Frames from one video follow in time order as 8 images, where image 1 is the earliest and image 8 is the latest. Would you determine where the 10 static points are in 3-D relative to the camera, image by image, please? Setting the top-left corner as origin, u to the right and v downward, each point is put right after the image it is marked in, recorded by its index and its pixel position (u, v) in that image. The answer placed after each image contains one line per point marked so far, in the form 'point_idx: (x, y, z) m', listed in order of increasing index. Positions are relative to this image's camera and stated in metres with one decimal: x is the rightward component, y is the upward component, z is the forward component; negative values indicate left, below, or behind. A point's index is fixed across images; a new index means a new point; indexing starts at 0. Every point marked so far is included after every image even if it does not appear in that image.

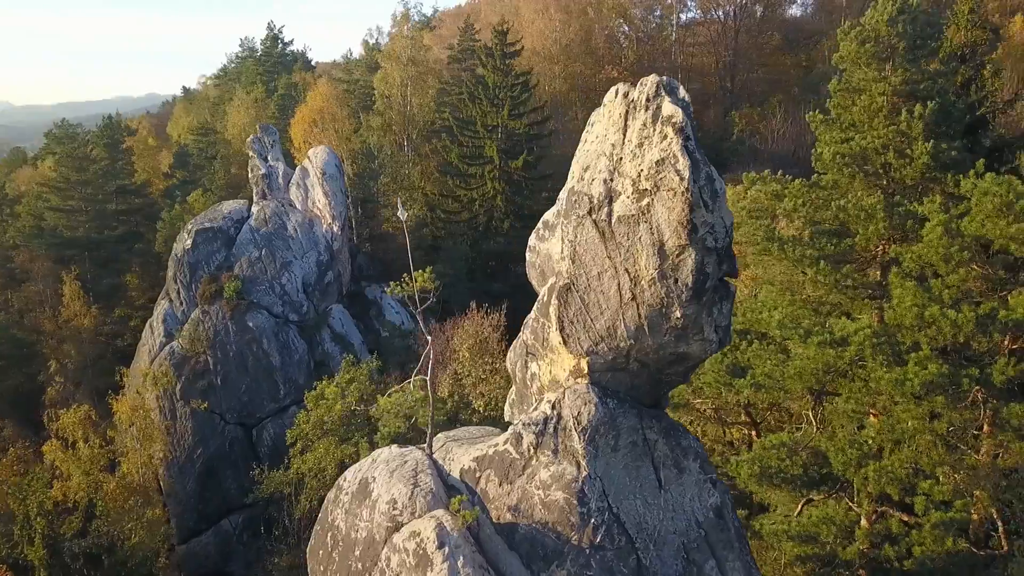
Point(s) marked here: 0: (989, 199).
0: (+7.1, +1.3, +11.8) m
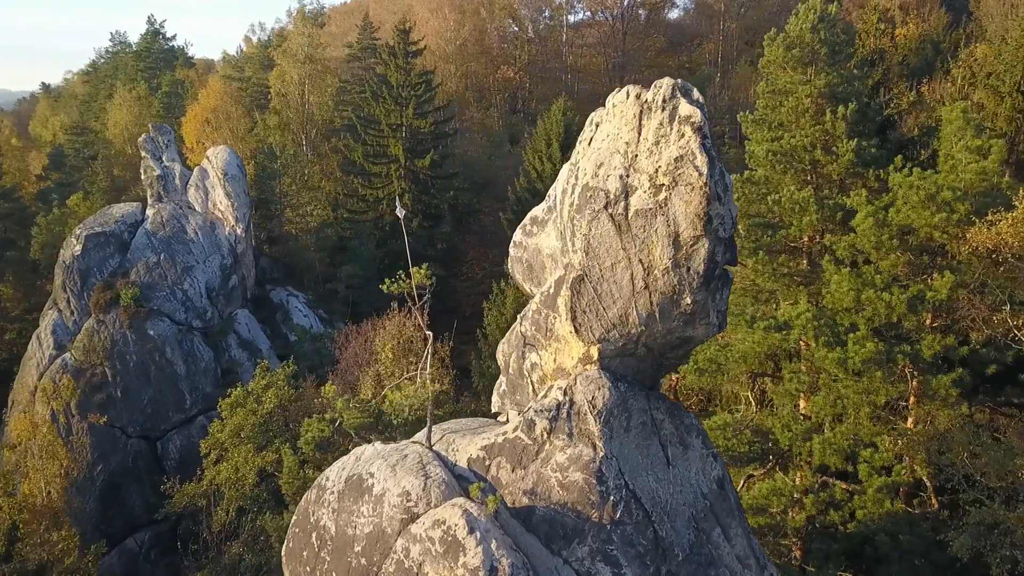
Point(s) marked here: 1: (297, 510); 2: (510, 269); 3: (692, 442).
0: (+6.6, +1.6, +13.0) m
1: (-3.1, -3.1, +11.4) m
2: (0.0, +0.2, +10.4) m
3: (+2.0, -1.6, +8.6) m
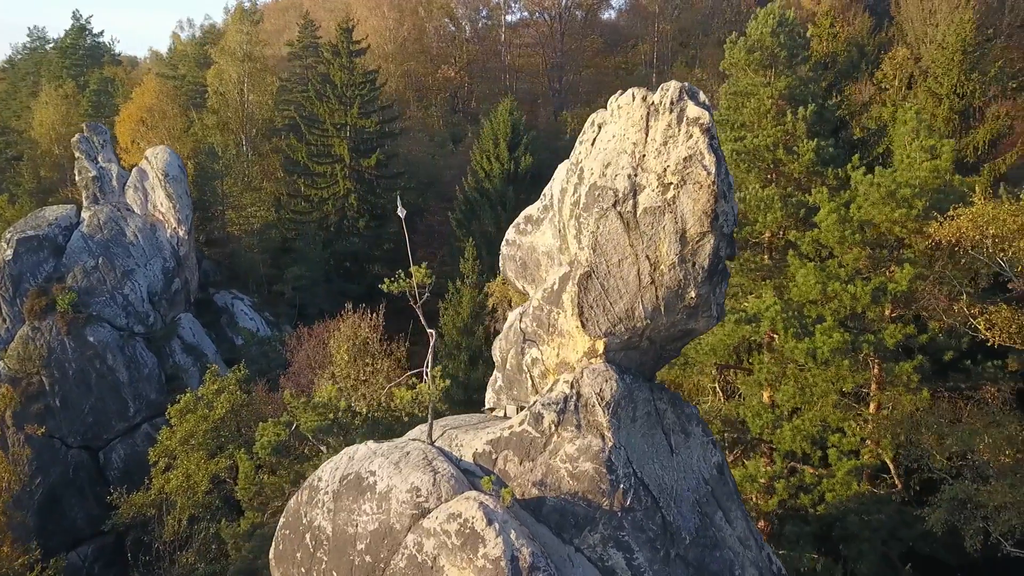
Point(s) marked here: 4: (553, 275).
0: (+6.2, +1.7, +13.7) m
1: (-3.2, -3.1, +11.3) m
2: (-0.2, +0.3, +10.6) m
3: (+2.1, -1.6, +8.9) m
4: (+0.5, +0.2, +9.5) m
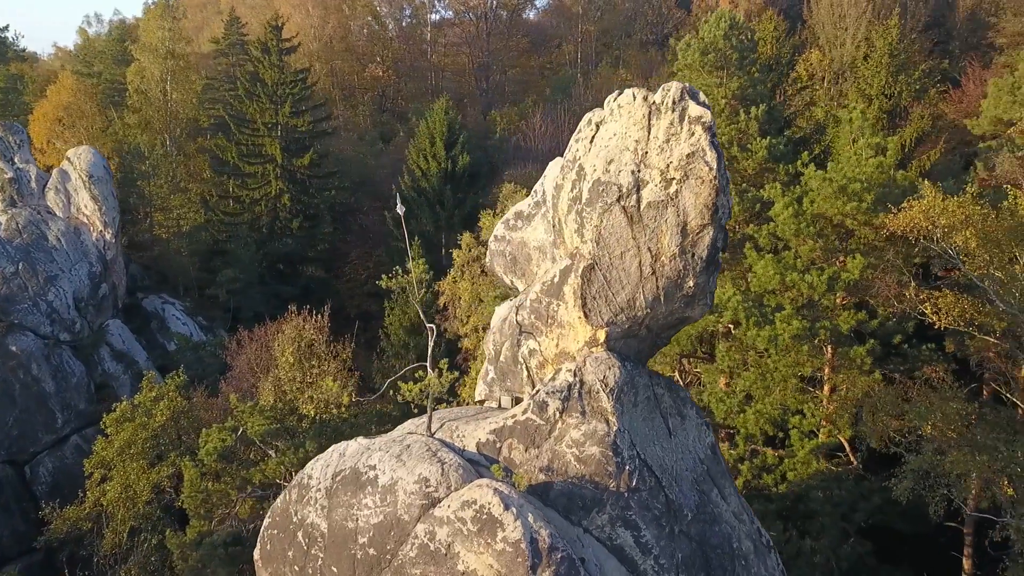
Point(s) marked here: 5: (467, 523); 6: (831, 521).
0: (+5.7, +1.9, +14.6) m
1: (-3.4, -3.1, +11.3) m
2: (-0.3, +0.3, +10.9) m
3: (+2.1, -1.5, +9.4) m
4: (+0.4, +0.2, +9.8) m
5: (-0.5, -2.4, +8.2) m
6: (+5.4, -4.0, +13.7) m
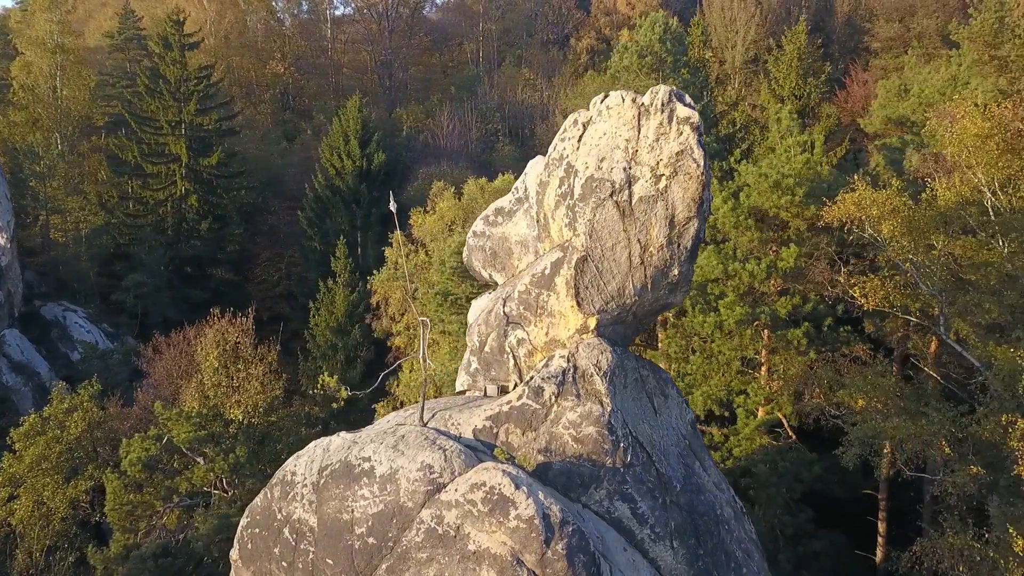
0: (+4.8, +2.1, +15.7) m
1: (-3.7, -3.1, +11.3) m
2: (-0.6, +0.4, +11.3) m
3: (+2.0, -1.3, +10.1) m
4: (+0.2, +0.3, +10.3) m
5: (-0.4, -2.3, +8.6) m
6: (+4.8, -3.7, +14.8) m
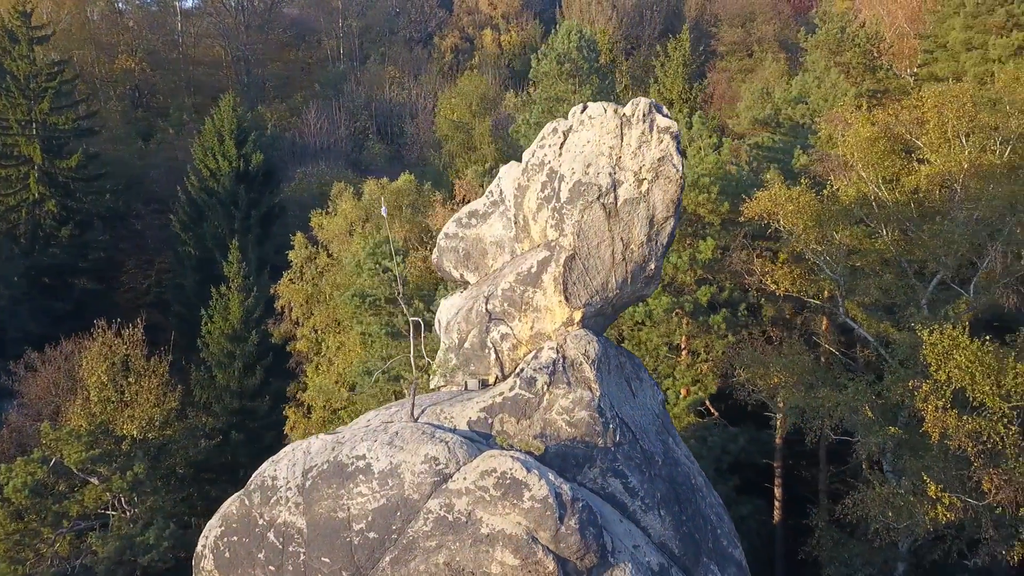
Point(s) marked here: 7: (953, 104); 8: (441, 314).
0: (+3.5, +2.3, +17.0) m
1: (-3.9, -3.2, +11.3) m
2: (-1.1, +0.4, +11.7) m
3: (+1.8, -1.2, +11.1) m
4: (-0.1, +0.4, +11.0) m
5: (-0.3, -2.3, +9.1) m
6: (+3.8, -3.5, +16.1) m
7: (+8.3, +3.5, +15.1) m
8: (-1.0, -0.4, +11.8) m
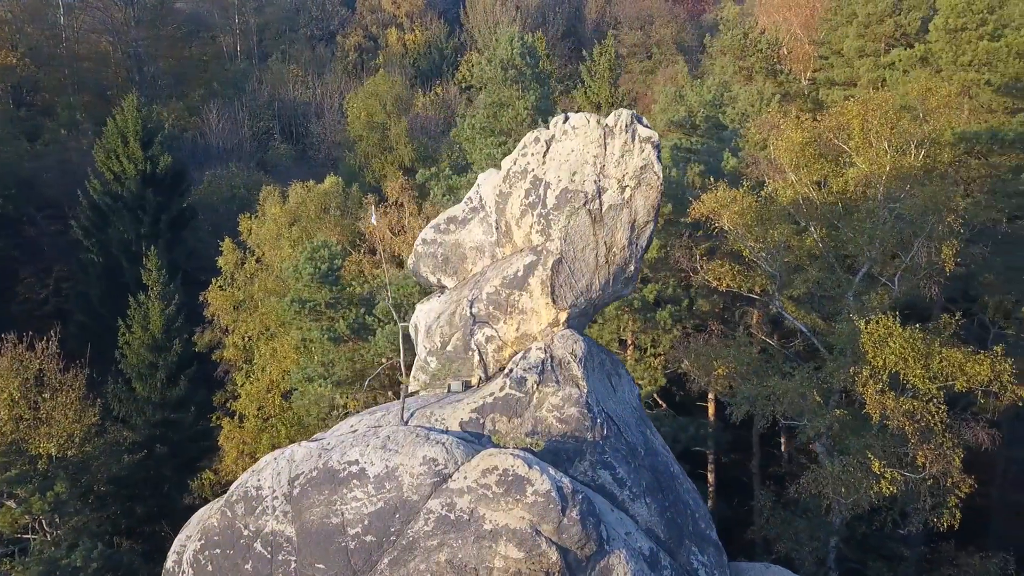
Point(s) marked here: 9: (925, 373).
0: (+2.4, +2.3, +17.7) m
1: (-4.1, -3.3, +11.2) m
2: (-1.4, +0.4, +12.0) m
3: (+1.5, -1.2, +11.6) m
4: (-0.3, +0.3, +11.3) m
5: (-0.3, -2.4, +9.5) m
6: (+3.0, -3.5, +16.9) m
7: (+7.4, +3.6, +16.4) m
8: (-1.4, -0.4, +12.0) m
9: (+6.9, -1.4, +13.5) m
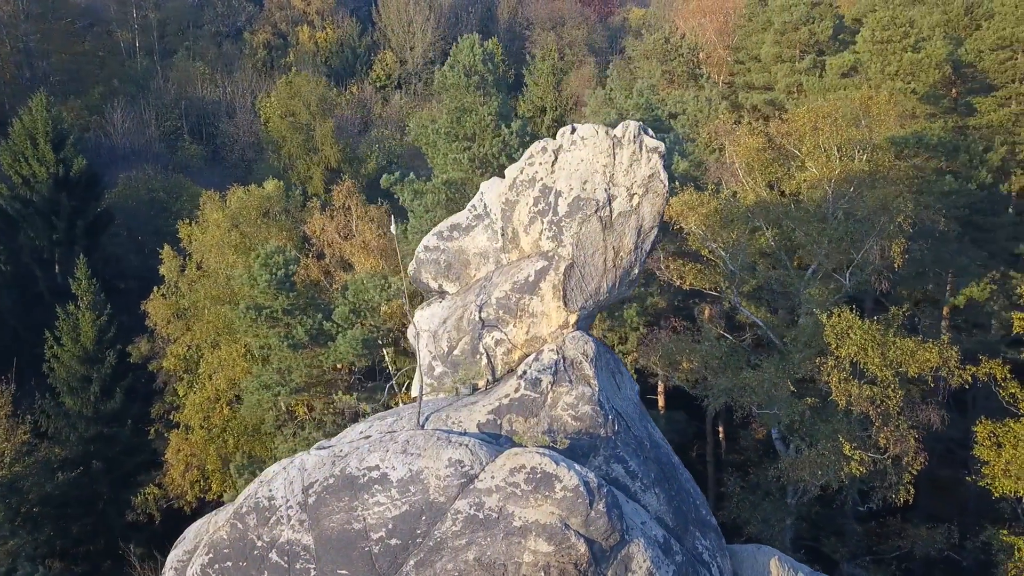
0: (+1.7, +2.3, +18.3) m
1: (-4.0, -3.5, +11.1) m
2: (-1.4, +0.3, +12.2) m
3: (+1.5, -1.3, +12.2) m
4: (-0.3, +0.3, +11.6) m
5: (+0.1, -2.4, +9.9) m
6: (+2.5, -3.5, +17.6) m
7: (+6.8, +3.7, +17.6) m
8: (-1.4, -0.5, +12.2) m
9: (+6.8, -1.3, +14.7) m
